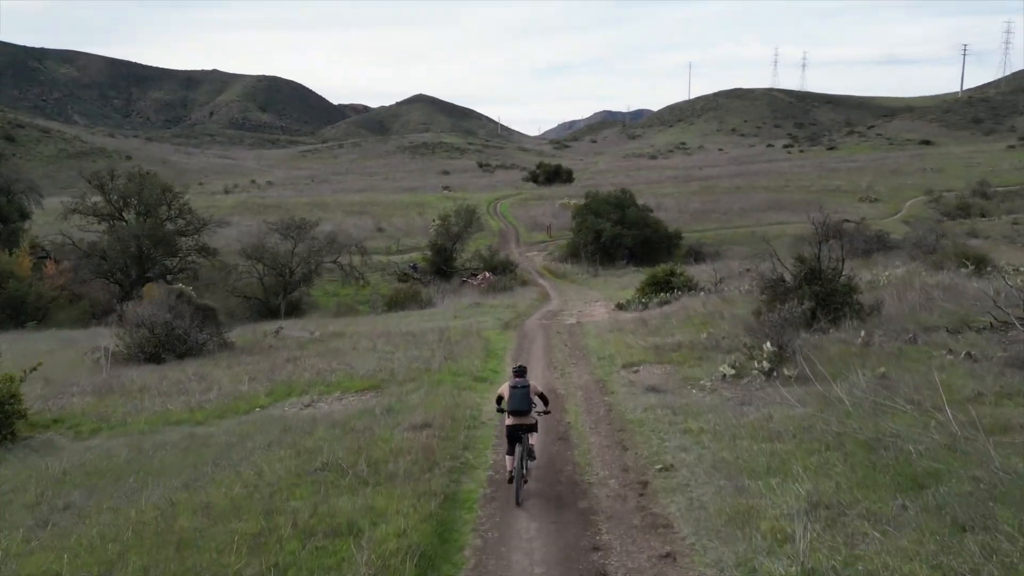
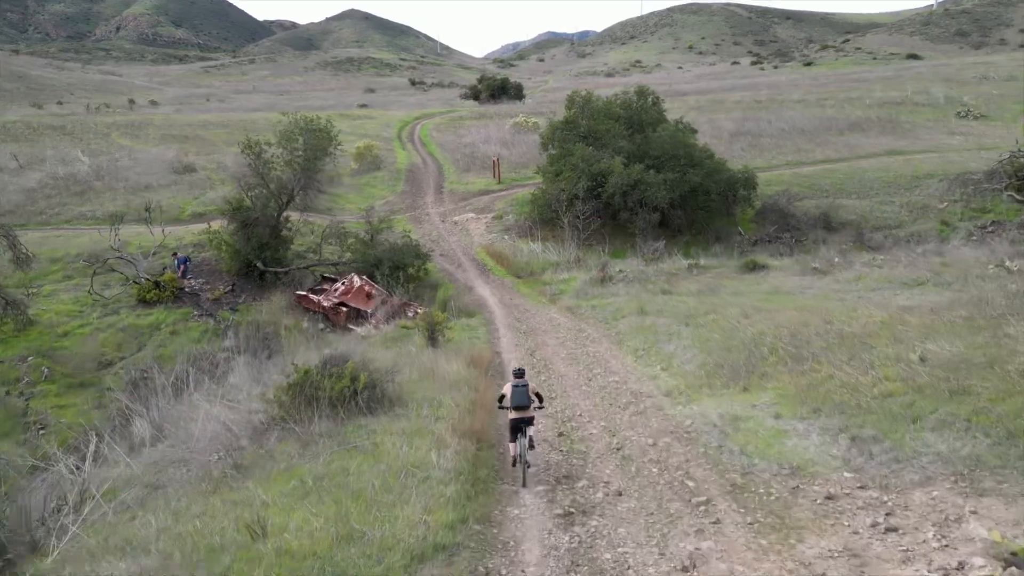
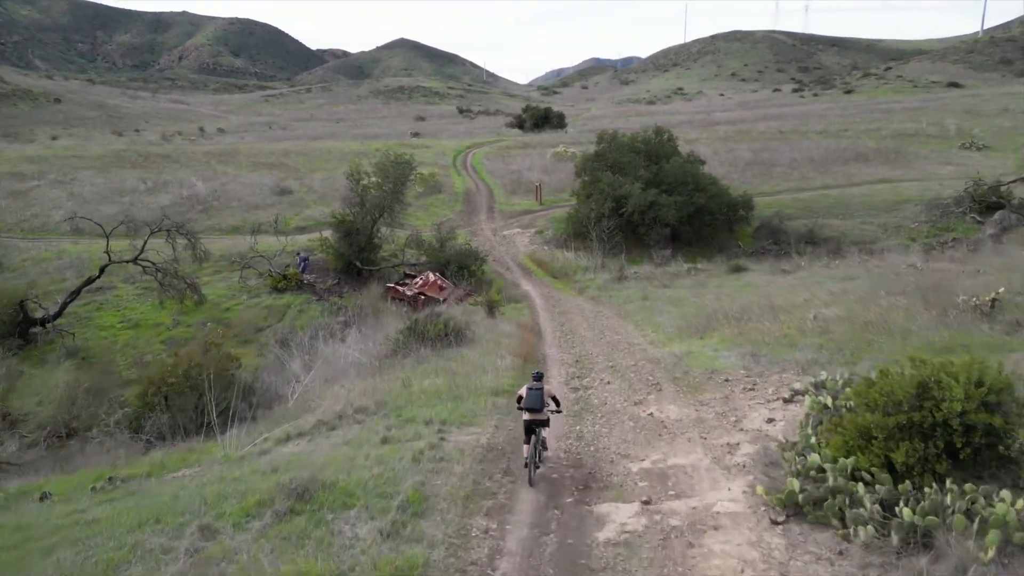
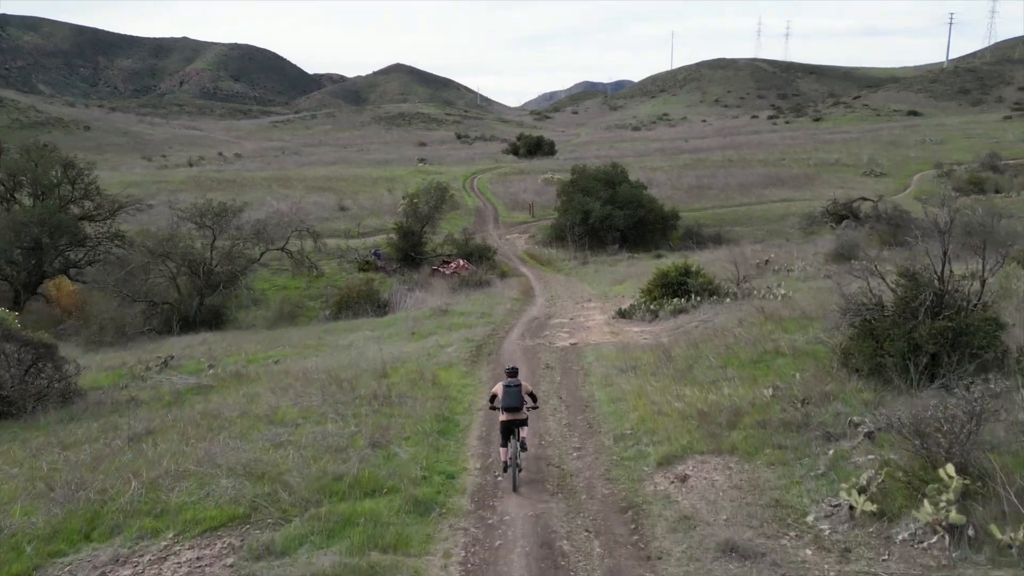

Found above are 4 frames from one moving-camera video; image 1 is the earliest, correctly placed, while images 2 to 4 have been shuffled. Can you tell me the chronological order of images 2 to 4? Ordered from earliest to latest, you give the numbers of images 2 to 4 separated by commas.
4, 3, 2
